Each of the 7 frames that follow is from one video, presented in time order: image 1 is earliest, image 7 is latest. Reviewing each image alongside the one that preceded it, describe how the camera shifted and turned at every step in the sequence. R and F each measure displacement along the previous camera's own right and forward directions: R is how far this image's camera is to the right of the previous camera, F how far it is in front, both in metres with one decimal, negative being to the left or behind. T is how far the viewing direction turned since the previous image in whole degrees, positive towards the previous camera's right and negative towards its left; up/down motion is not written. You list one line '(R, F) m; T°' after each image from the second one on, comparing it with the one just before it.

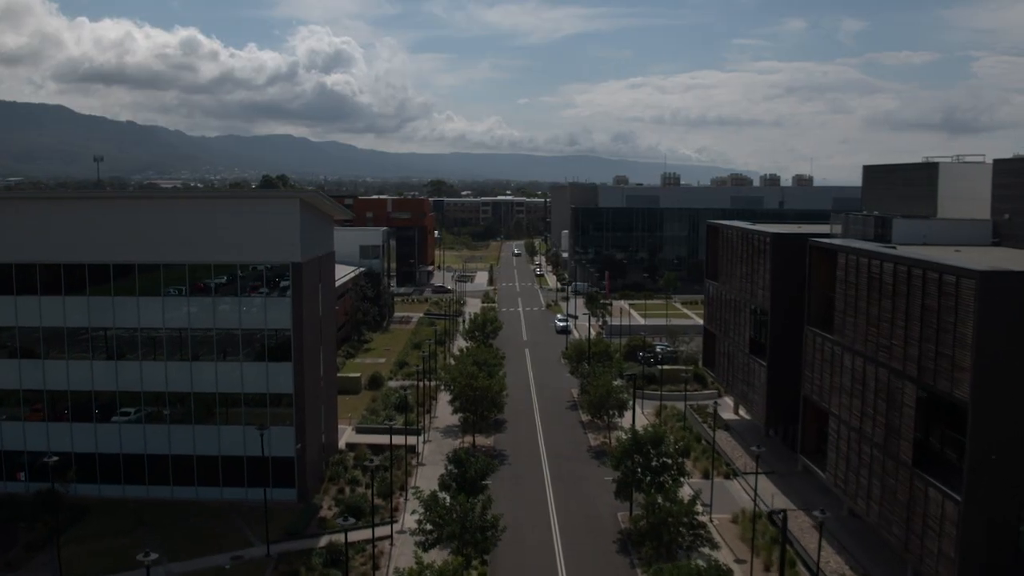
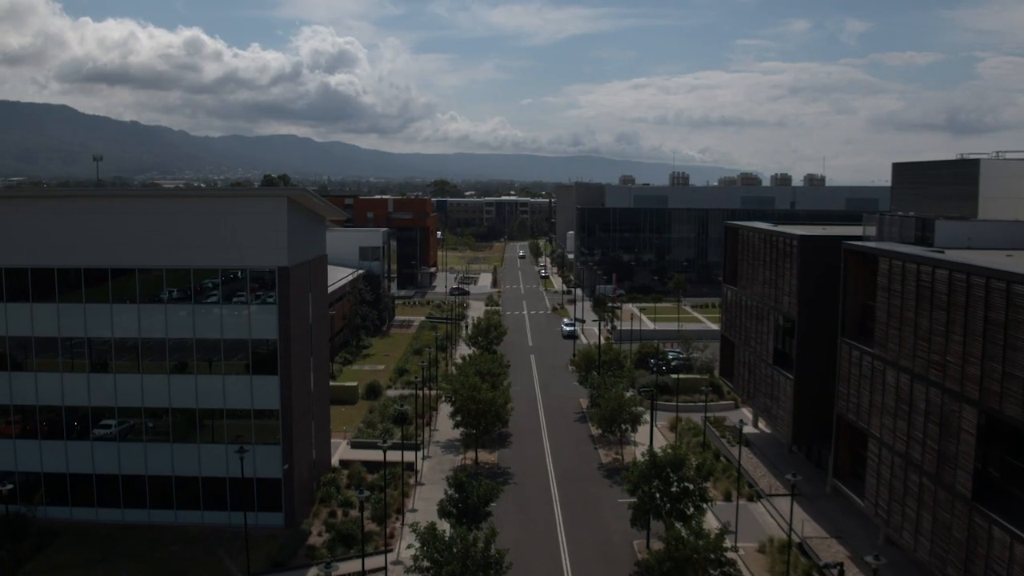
(-0.1, +2.0) m; 0°
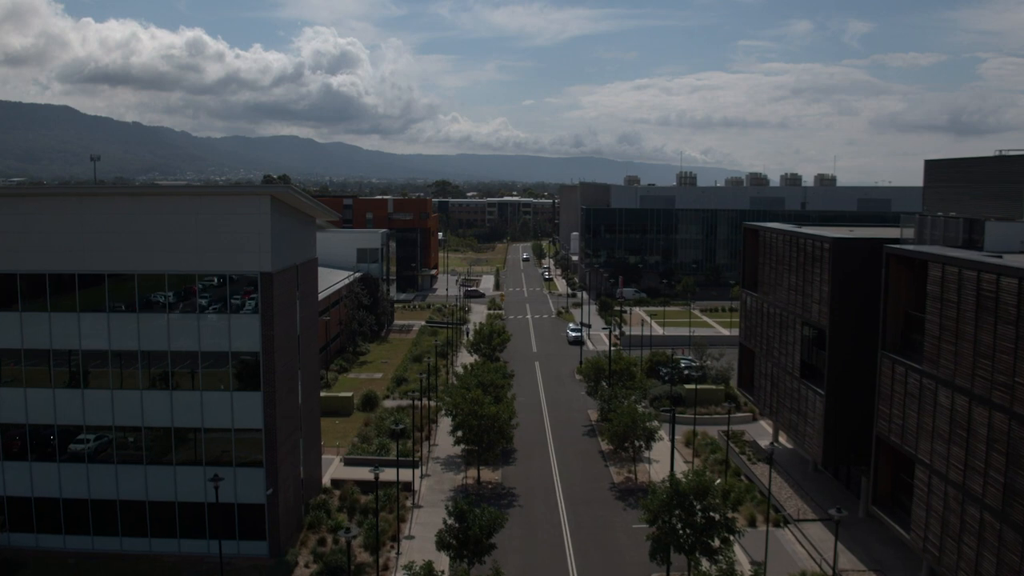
(-0.1, +2.0) m; 0°
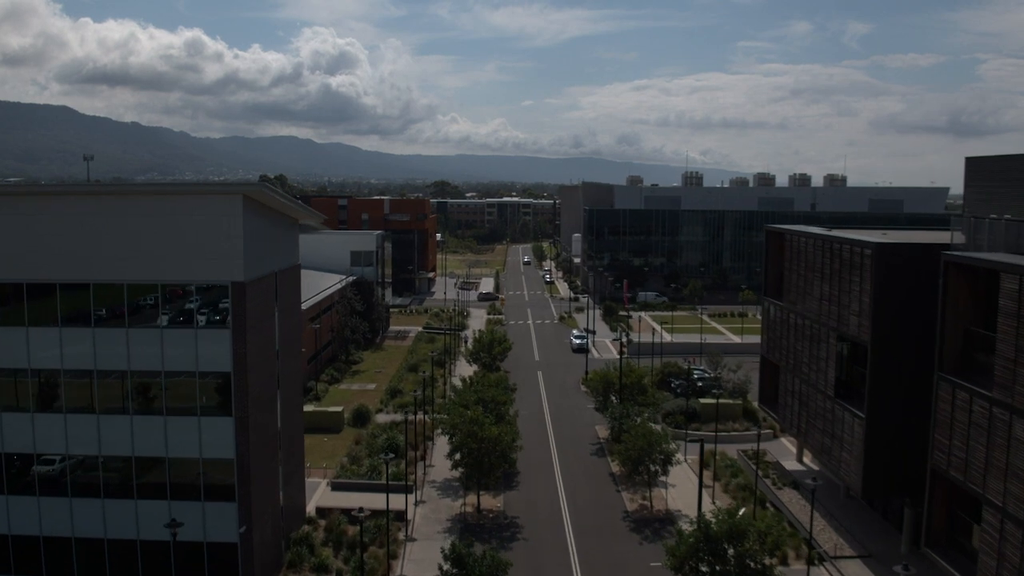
(-0.1, +2.4) m; 0°
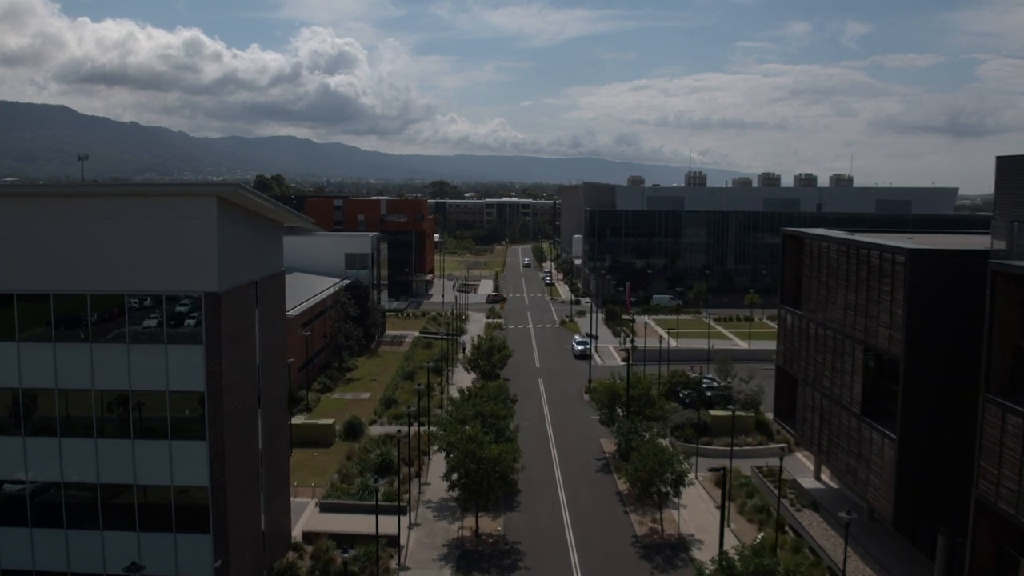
(-0.1, +1.6) m; 0°
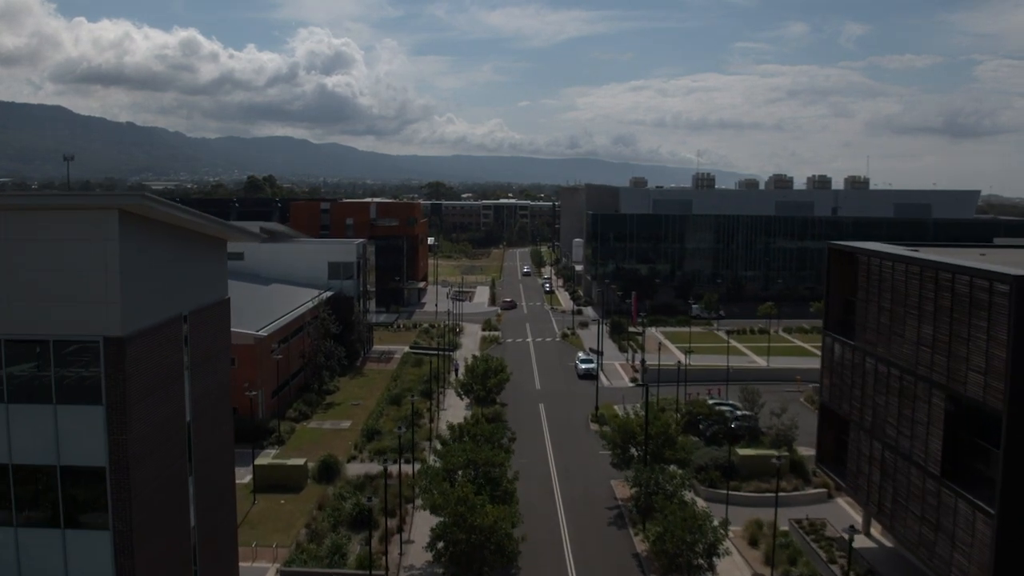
(0.0, +4.0) m; 0°
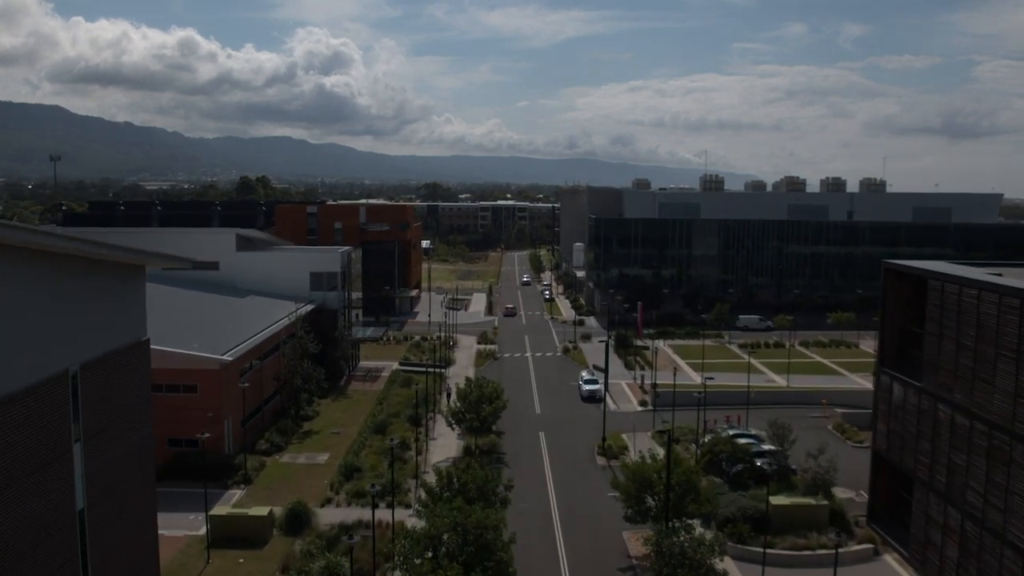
(+0.1, +3.6) m; 0°
